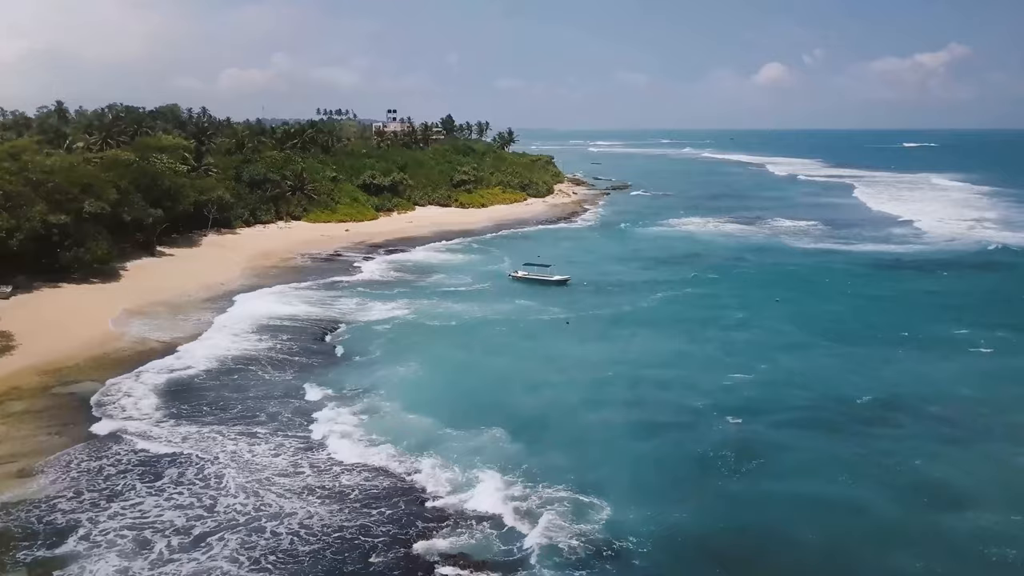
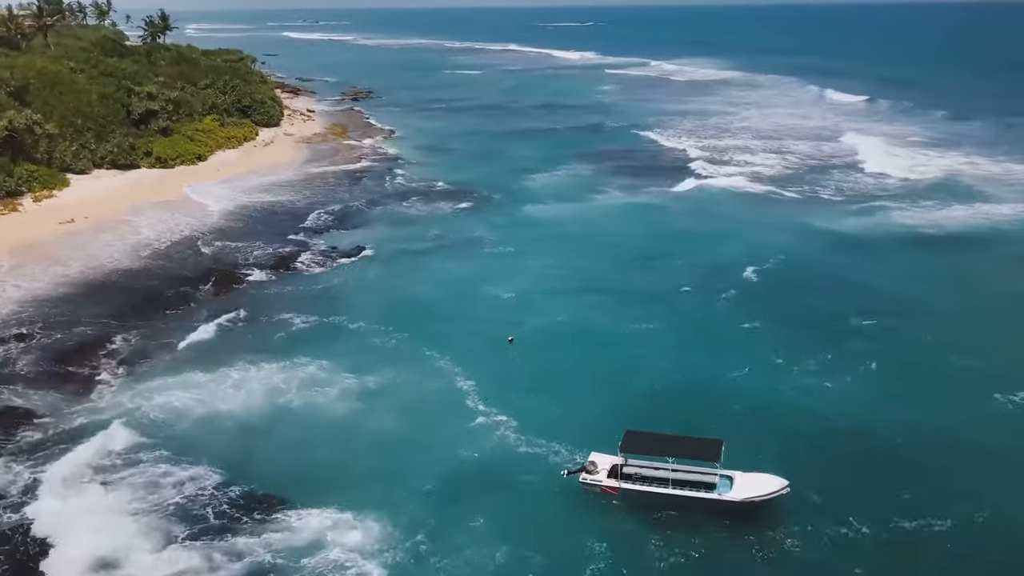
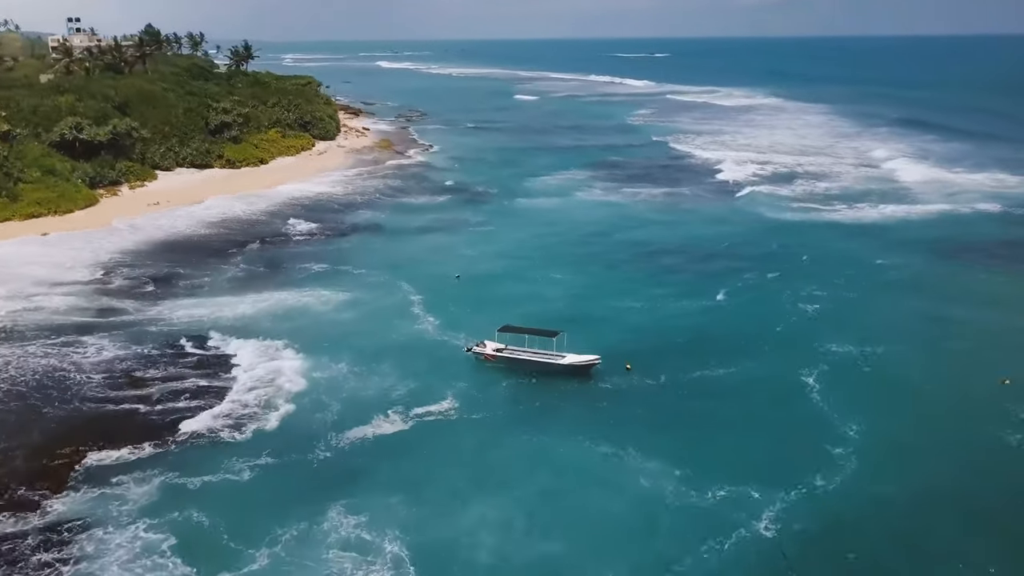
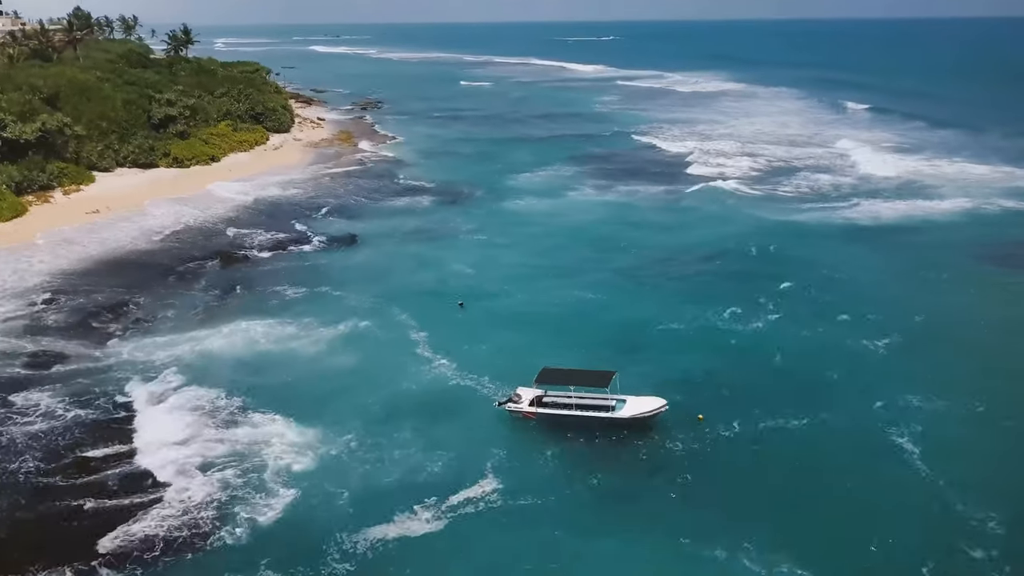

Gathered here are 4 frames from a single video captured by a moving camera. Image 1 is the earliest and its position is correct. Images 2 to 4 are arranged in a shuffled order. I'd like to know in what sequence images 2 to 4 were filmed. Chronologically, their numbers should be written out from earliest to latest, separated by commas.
3, 4, 2
